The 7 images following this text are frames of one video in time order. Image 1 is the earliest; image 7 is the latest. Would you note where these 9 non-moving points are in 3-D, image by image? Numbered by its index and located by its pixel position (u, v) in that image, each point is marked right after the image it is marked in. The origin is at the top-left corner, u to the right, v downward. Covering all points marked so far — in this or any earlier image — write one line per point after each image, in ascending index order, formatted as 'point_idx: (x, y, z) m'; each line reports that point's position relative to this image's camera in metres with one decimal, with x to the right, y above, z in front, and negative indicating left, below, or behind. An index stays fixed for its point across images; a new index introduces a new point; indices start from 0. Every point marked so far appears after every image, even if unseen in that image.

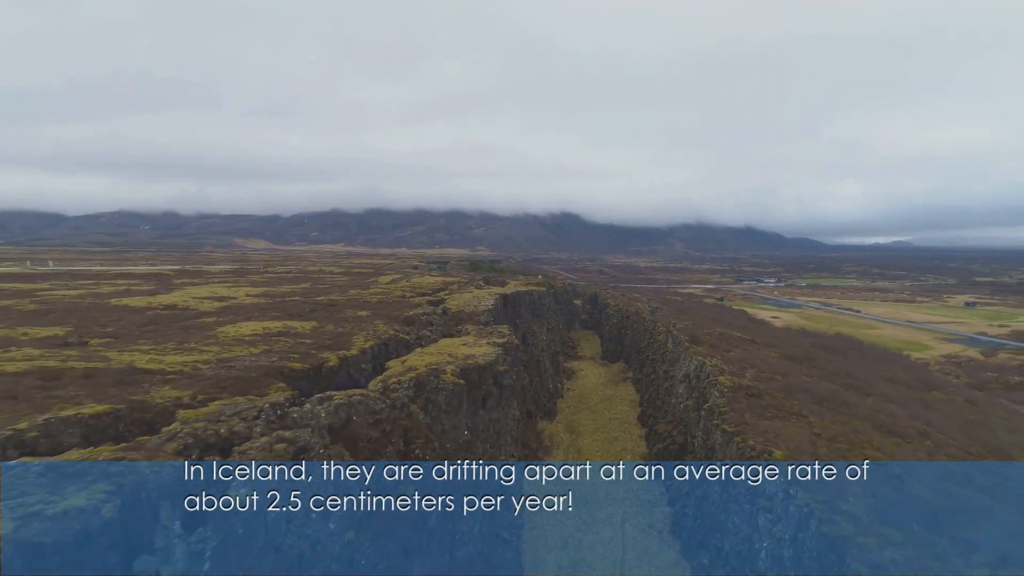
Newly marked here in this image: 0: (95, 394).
0: (-14.4, -3.5, +16.8) m
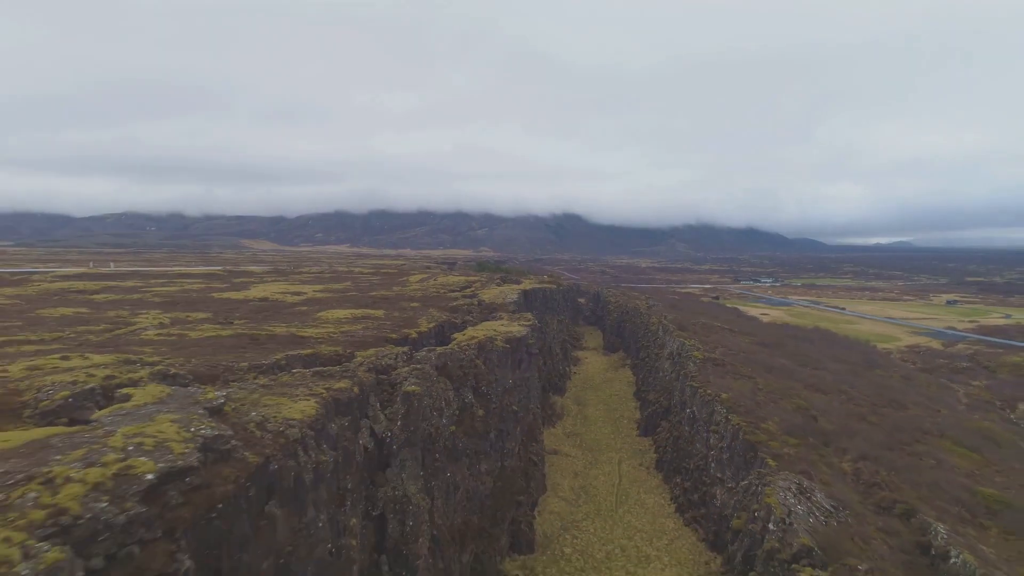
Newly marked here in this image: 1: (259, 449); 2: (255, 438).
0: (-12.5, -3.2, +26.7) m
1: (-7.1, -4.5, +13.7) m
2: (-7.4, -4.3, +14.2) m
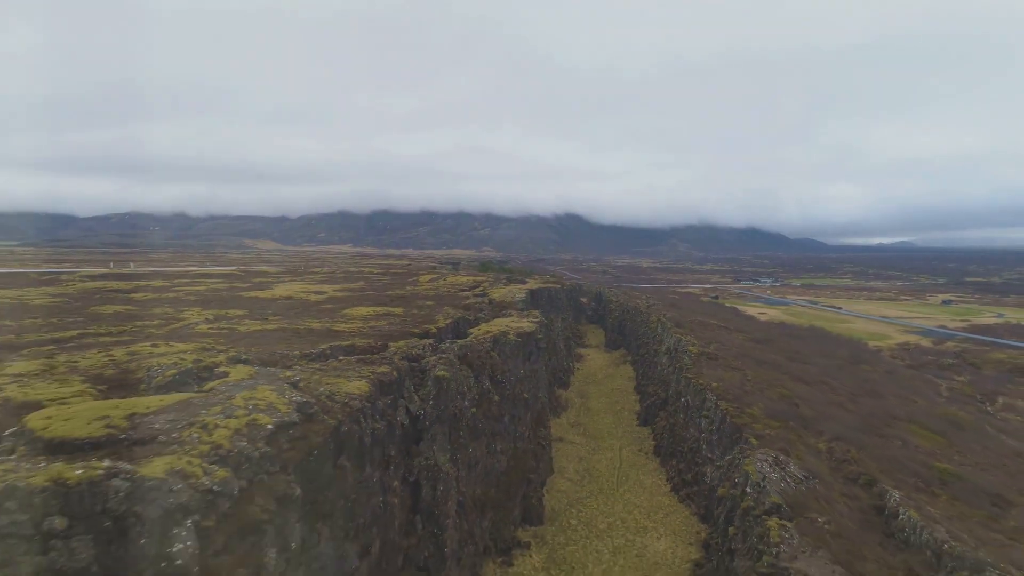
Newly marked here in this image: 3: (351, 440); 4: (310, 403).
0: (-11.7, -3.1, +30.2) m
1: (-6.3, -4.4, +17.2) m
2: (-6.6, -4.2, +17.7) m
3: (-5.7, -5.4, +17.6) m
4: (-6.9, -4.0, +16.7) m
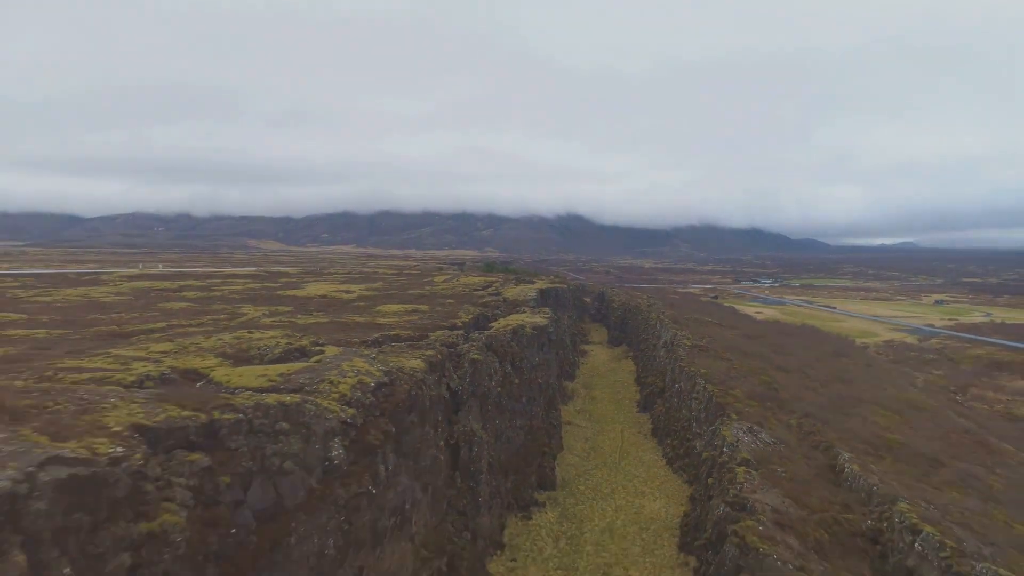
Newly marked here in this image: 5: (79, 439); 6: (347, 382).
0: (-10.4, -3.1, +35.7) m
1: (-5.0, -4.4, +22.7) m
2: (-5.3, -4.1, +23.2) m
3: (-4.4, -5.3, +23.1) m
4: (-5.6, -3.9, +22.2) m
5: (-9.2, -3.2, +10.6) m
6: (-6.4, -3.7, +18.9) m
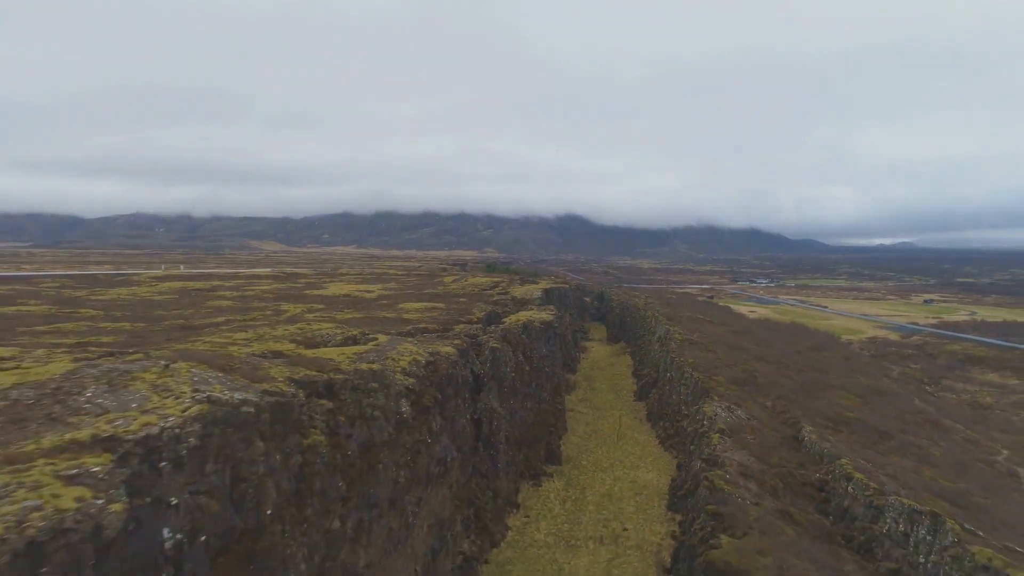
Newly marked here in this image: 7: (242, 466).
0: (-9.4, -3.0, +41.1) m
1: (-4.0, -4.3, +28.1) m
2: (-4.3, -4.1, +28.6) m
3: (-3.4, -5.3, +28.5) m
4: (-4.6, -3.8, +27.6) m
5: (-8.2, -3.1, +16.0) m
6: (-5.4, -3.6, +24.3) m
7: (-7.1, -4.7, +12.8) m
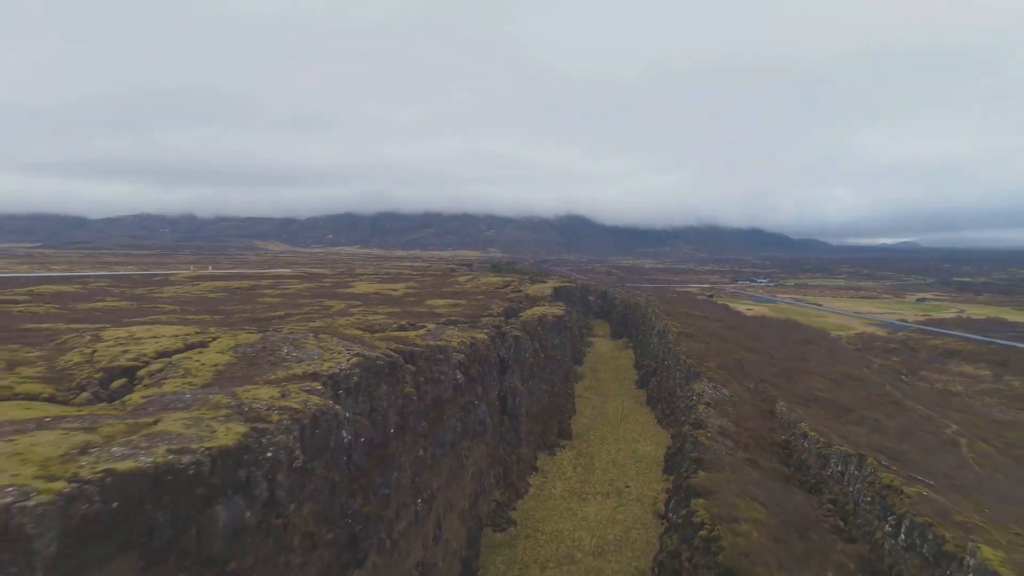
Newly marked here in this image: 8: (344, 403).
0: (-7.6, -2.8, +47.8) m
1: (-2.3, -4.1, +34.7) m
2: (-2.6, -3.9, +35.2) m
3: (-1.7, -5.1, +35.1) m
4: (-2.9, -3.6, +34.2) m
5: (-6.5, -2.9, +22.7) m
6: (-3.7, -3.4, +31.0) m
7: (-5.5, -4.5, +19.5) m
8: (-5.8, -4.0, +16.7) m
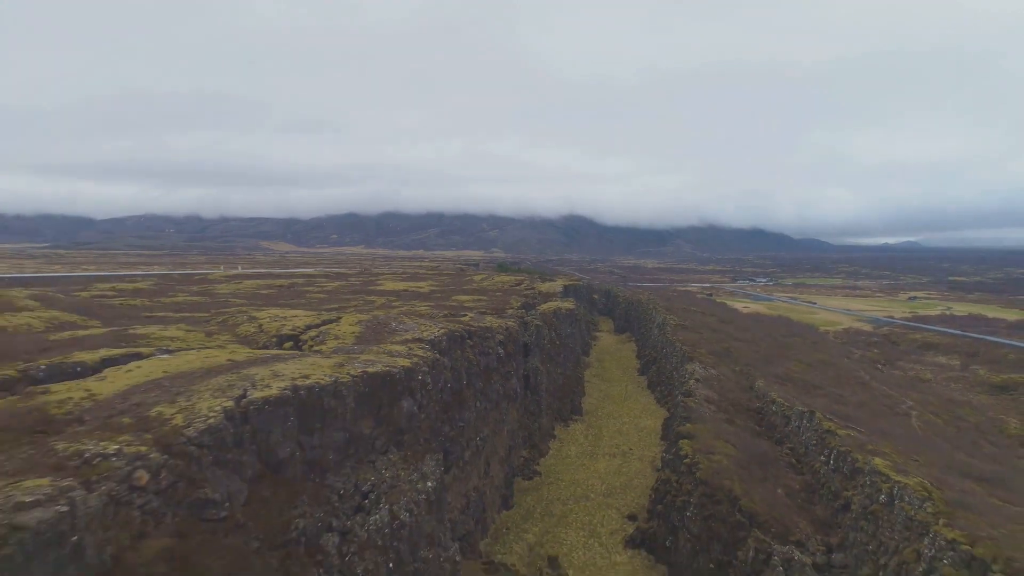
0: (-5.3, -2.4, +55.8) m
1: (-0.1, -3.7, +42.7) m
2: (-0.4, -3.5, +43.2) m
3: (+0.5, -4.7, +43.1) m
4: (-0.7, -3.2, +42.2) m
5: (-4.4, -2.5, +30.7) m
6: (-1.5, -3.0, +39.0) m
7: (-3.4, -4.1, +27.5) m
8: (-3.7, -3.6, +24.7) m
